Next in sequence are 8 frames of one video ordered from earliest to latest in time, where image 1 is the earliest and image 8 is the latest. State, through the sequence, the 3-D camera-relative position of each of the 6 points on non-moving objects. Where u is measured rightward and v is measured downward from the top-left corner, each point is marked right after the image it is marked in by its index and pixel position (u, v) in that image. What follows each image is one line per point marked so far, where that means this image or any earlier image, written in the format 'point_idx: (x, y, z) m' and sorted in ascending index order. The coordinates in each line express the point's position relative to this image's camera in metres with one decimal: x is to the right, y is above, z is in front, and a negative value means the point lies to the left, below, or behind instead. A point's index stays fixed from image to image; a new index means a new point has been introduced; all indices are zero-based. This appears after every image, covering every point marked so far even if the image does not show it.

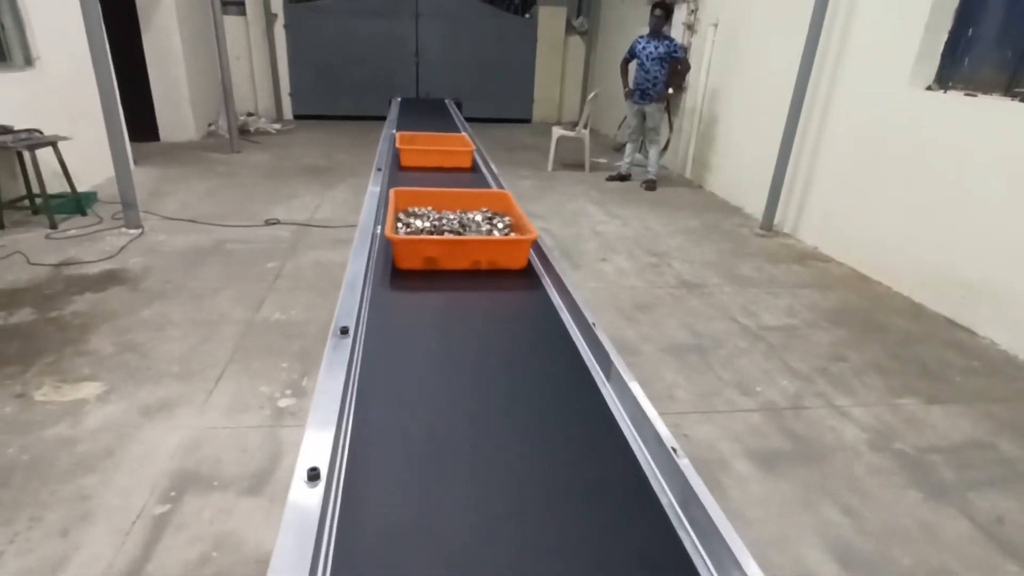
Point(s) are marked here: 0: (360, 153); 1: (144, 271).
0: (-1.4, +1.3, +5.4) m
1: (-1.7, +0.1, +2.7) m
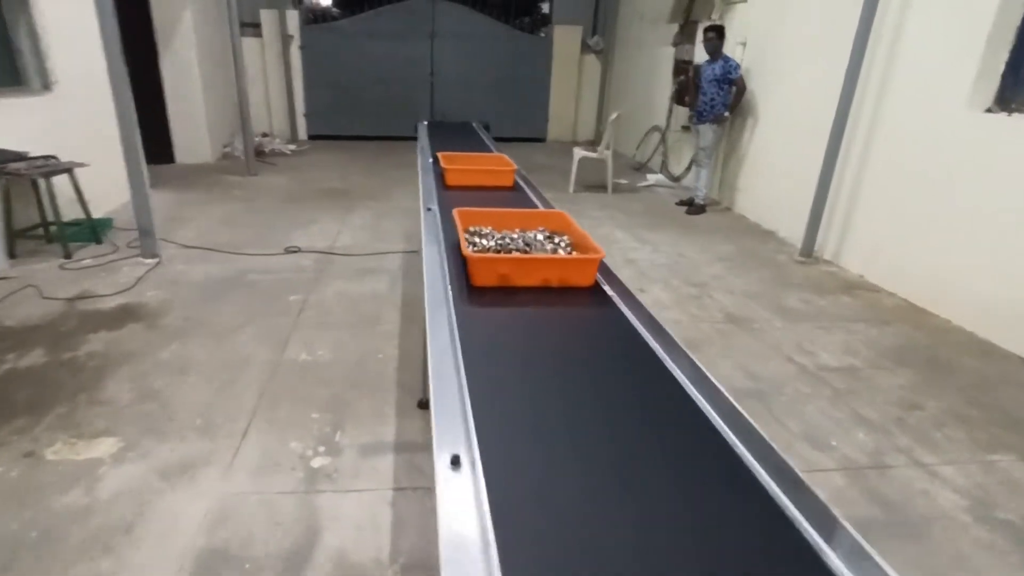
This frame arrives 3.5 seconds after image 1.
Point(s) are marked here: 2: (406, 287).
0: (-1.2, +1.0, +5.3) m
1: (-1.5, -0.1, +2.5) m
2: (-0.5, 0.0, +2.9) m
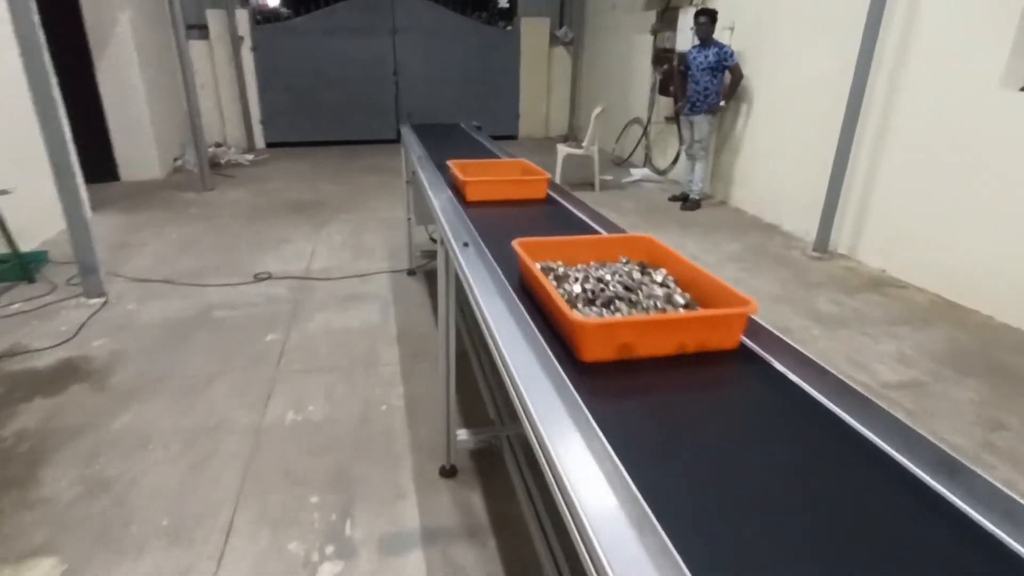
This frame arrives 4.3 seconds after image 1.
0: (-1.4, +0.9, +4.9) m
1: (-1.5, -0.3, +2.1) m
2: (-0.5, -0.1, +2.5) m
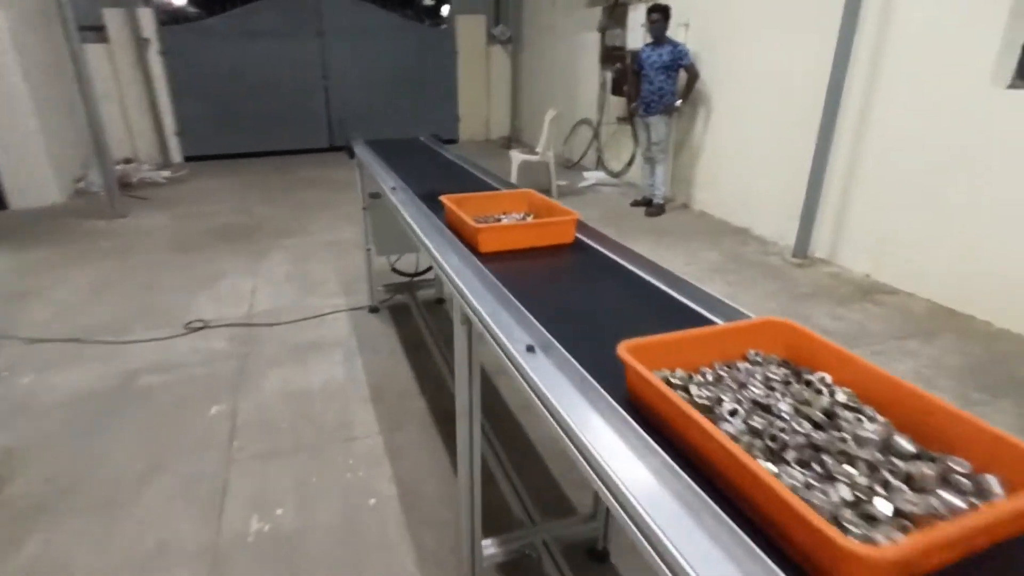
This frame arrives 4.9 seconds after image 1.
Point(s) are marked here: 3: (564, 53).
0: (-1.7, +0.7, +4.4) m
1: (-1.4, -0.5, +1.7) m
2: (-0.5, -0.3, +2.1) m
3: (+0.6, +2.5, +6.2) m
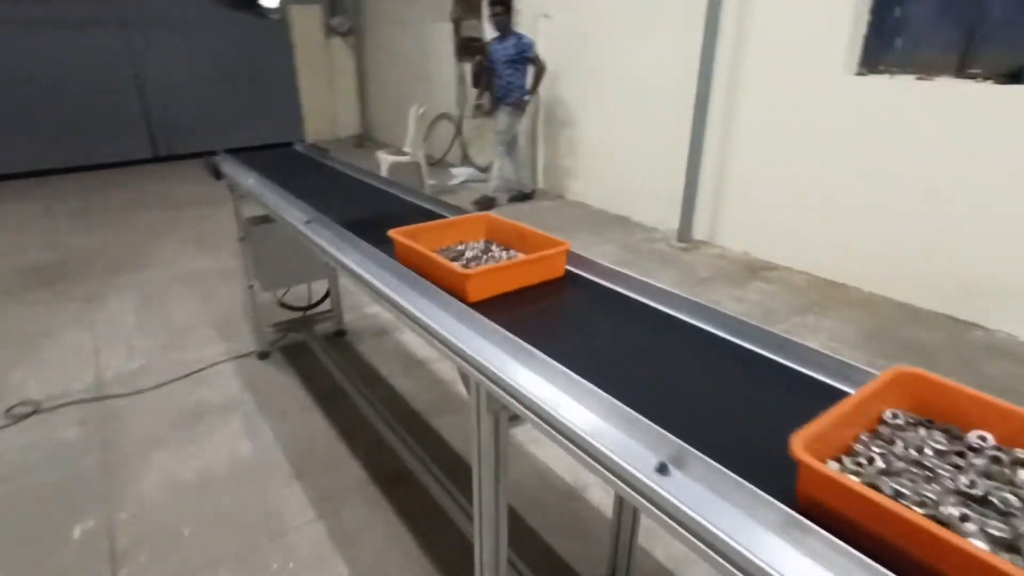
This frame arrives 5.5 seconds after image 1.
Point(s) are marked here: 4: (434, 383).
0: (-2.5, +0.4, +3.7) m
1: (-1.4, -0.7, +1.1) m
2: (-0.7, -0.4, +1.8) m
3: (-1.0, +2.5, +5.9) m
4: (-0.3, -0.3, +2.0) m
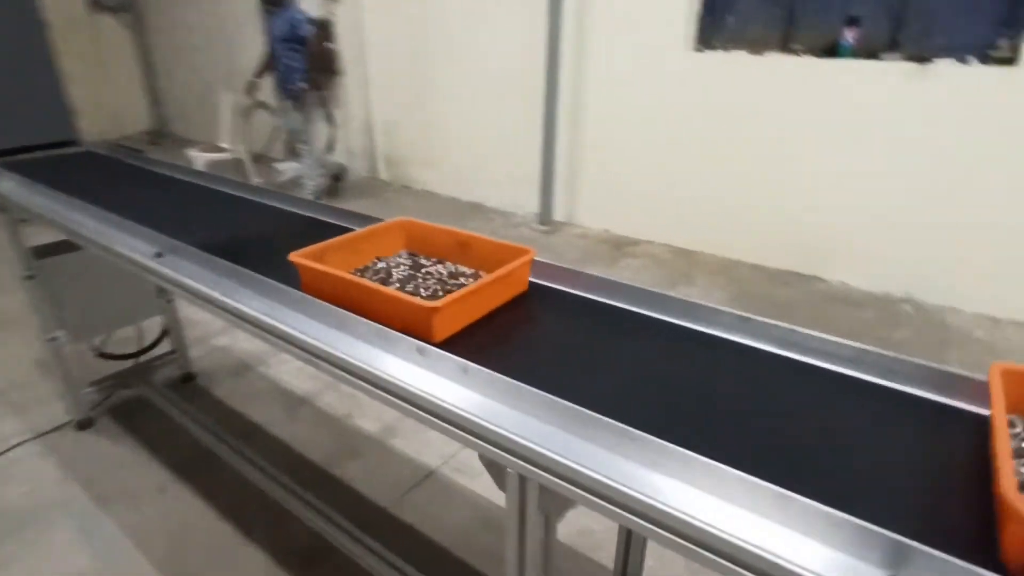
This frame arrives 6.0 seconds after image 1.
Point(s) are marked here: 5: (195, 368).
0: (-3.3, 0.0, +2.6) m
1: (-1.4, -0.9, +0.5) m
2: (-0.9, -0.5, +1.4) m
3: (-2.6, +2.3, +5.2) m
4: (-0.5, -0.4, +1.7) m
5: (-1.0, -0.3, +1.9) m
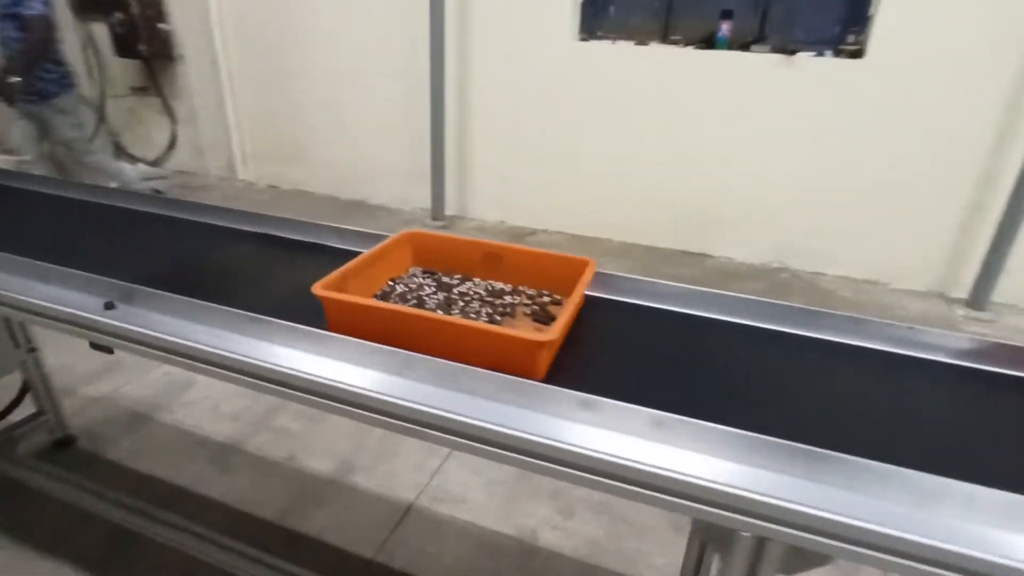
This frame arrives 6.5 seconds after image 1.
0: (-3.5, -0.3, +1.6) m
1: (-1.1, -1.1, +0.1) m
2: (-0.8, -0.6, +1.0) m
3: (-3.8, +2.1, +4.2) m
4: (-0.6, -0.5, +1.4) m
5: (-1.2, -0.4, +1.5) m
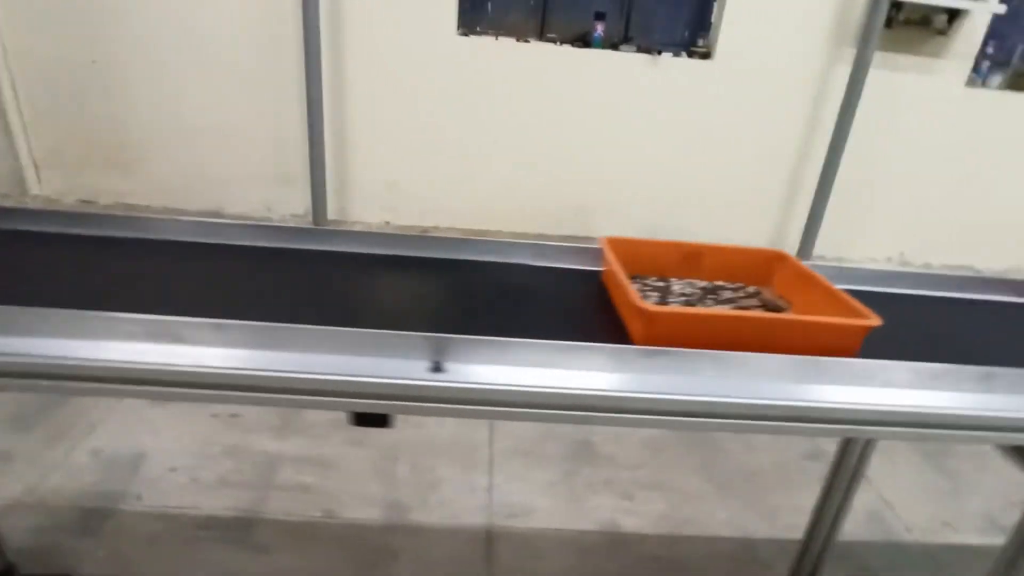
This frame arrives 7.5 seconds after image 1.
0: (-3.2, -0.7, +0.4) m
1: (-0.3, -1.2, -0.2) m
2: (-0.5, -0.7, +0.8) m
3: (-4.6, +1.6, +2.6) m
4: (-0.4, -0.5, +1.2) m
5: (-1.0, -0.5, +1.1) m
